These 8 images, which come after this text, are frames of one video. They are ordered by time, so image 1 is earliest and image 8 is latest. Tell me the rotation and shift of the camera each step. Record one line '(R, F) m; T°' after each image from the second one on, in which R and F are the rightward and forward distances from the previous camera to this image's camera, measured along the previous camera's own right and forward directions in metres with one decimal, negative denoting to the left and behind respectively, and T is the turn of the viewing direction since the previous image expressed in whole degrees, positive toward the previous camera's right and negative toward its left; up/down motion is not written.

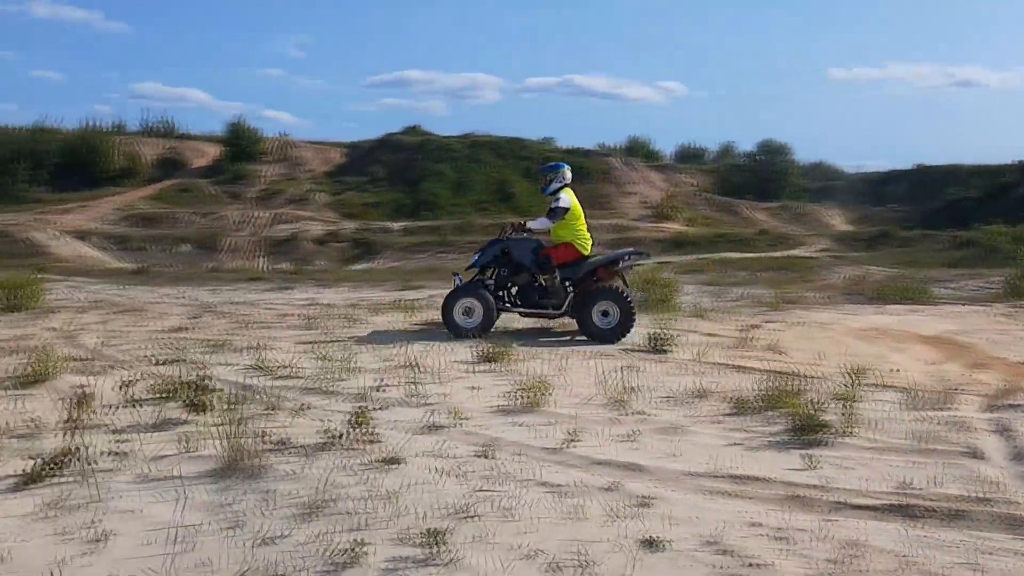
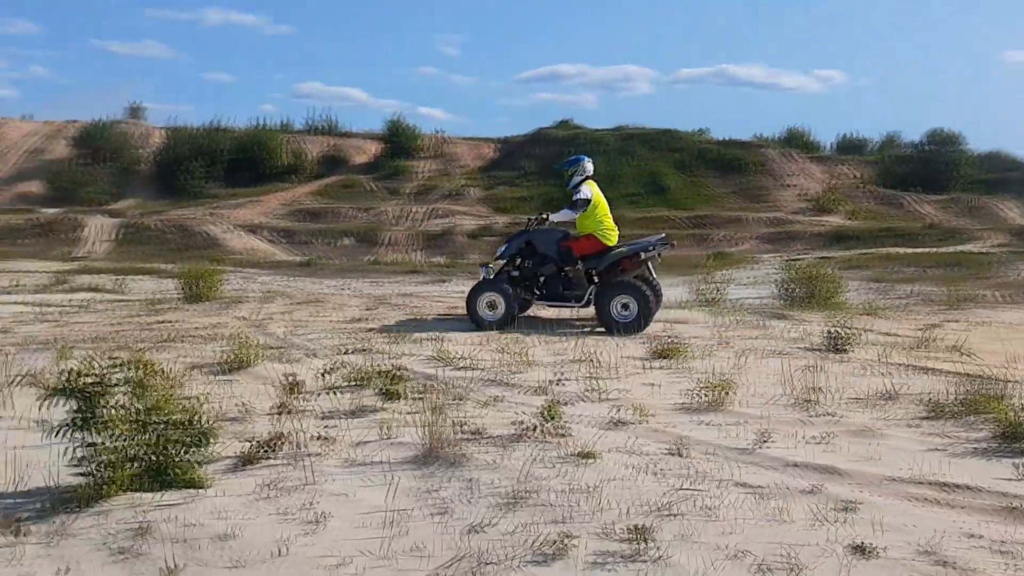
(-0.2, 0.0) m; -9°
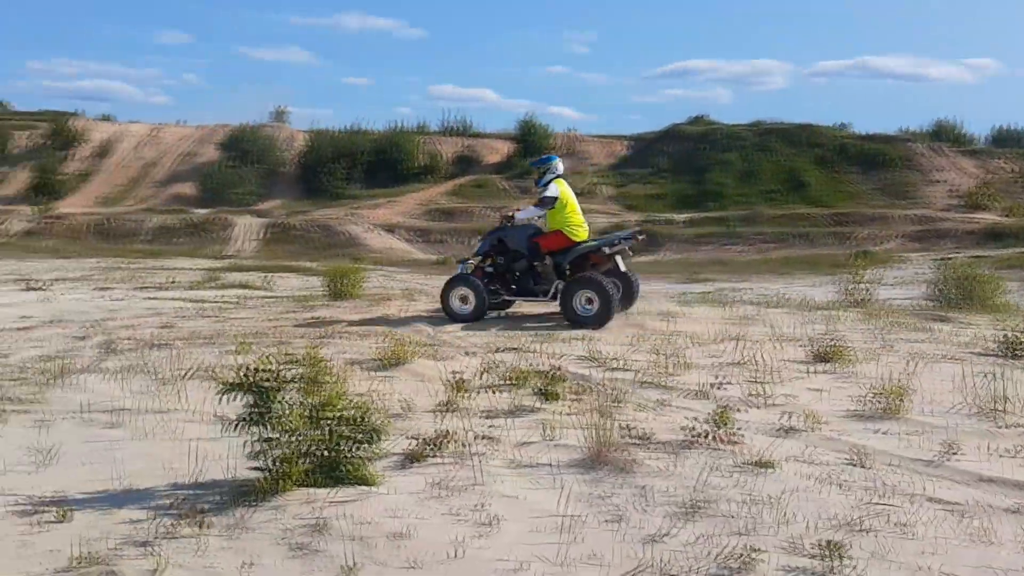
(-0.2, +0.1) m; -8°
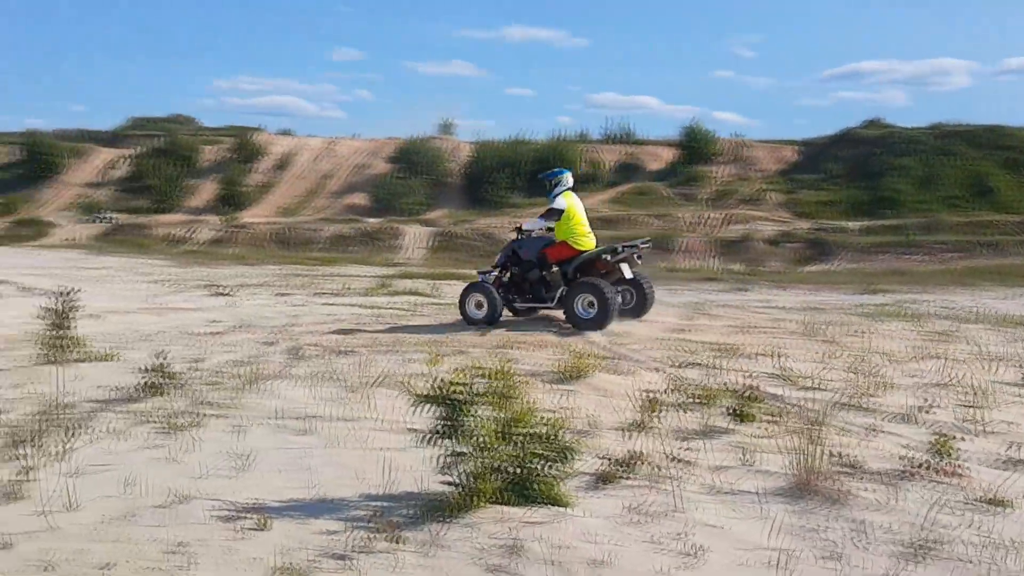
(-0.2, +0.2) m; -9°
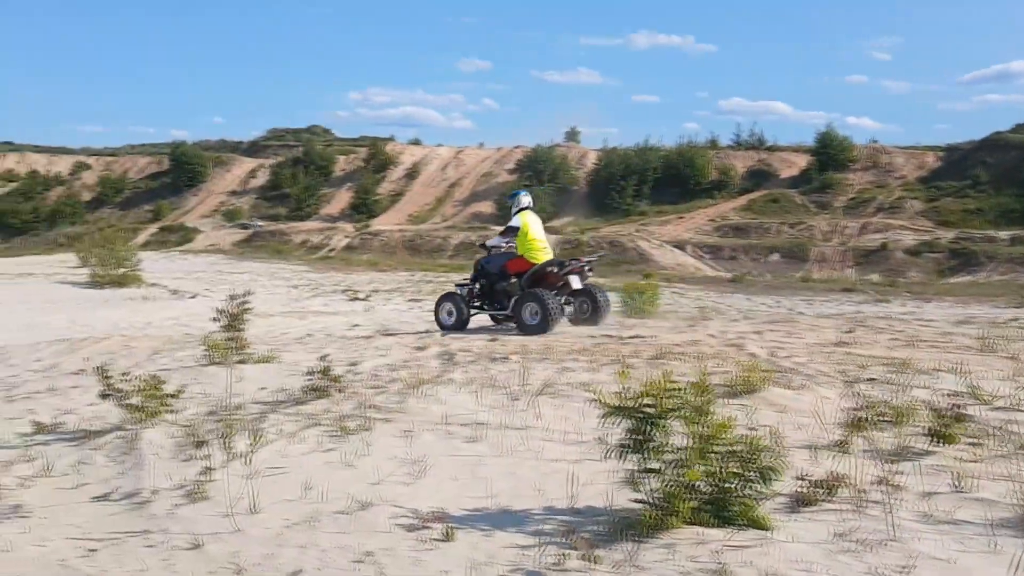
(-0.3, +0.2) m; -7°
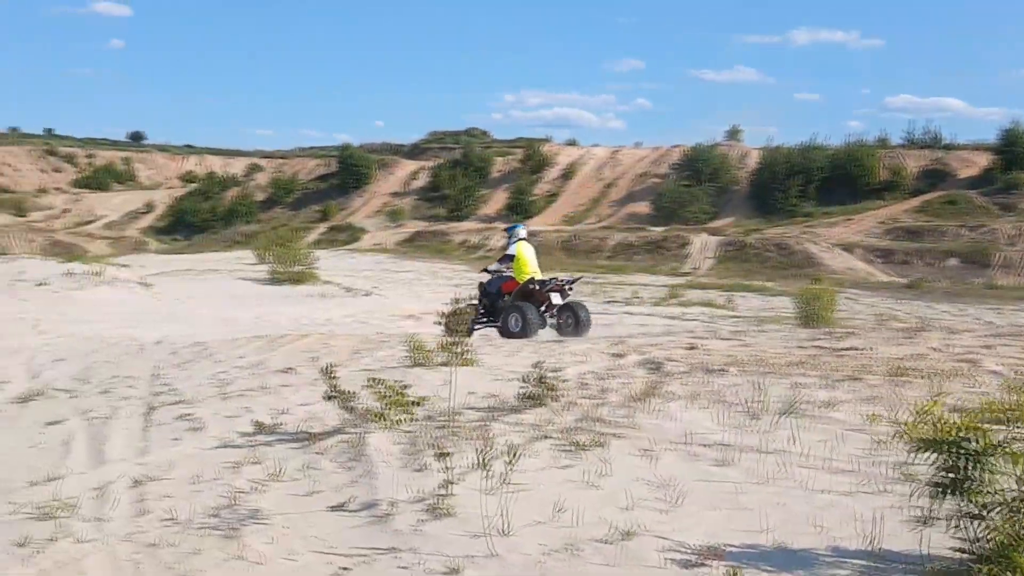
(-0.6, +0.4) m; -9°
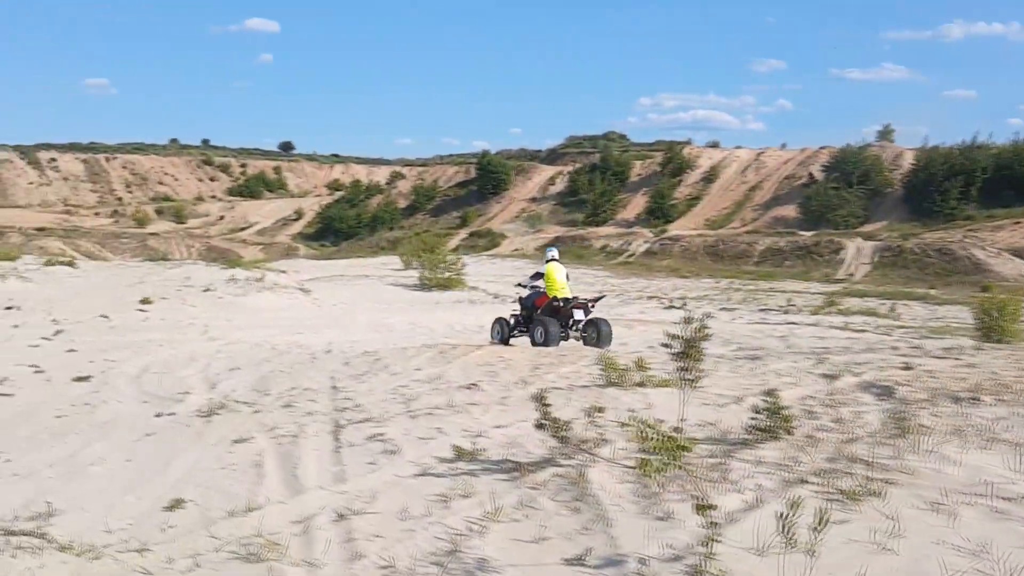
(-0.6, +0.7) m; -8°
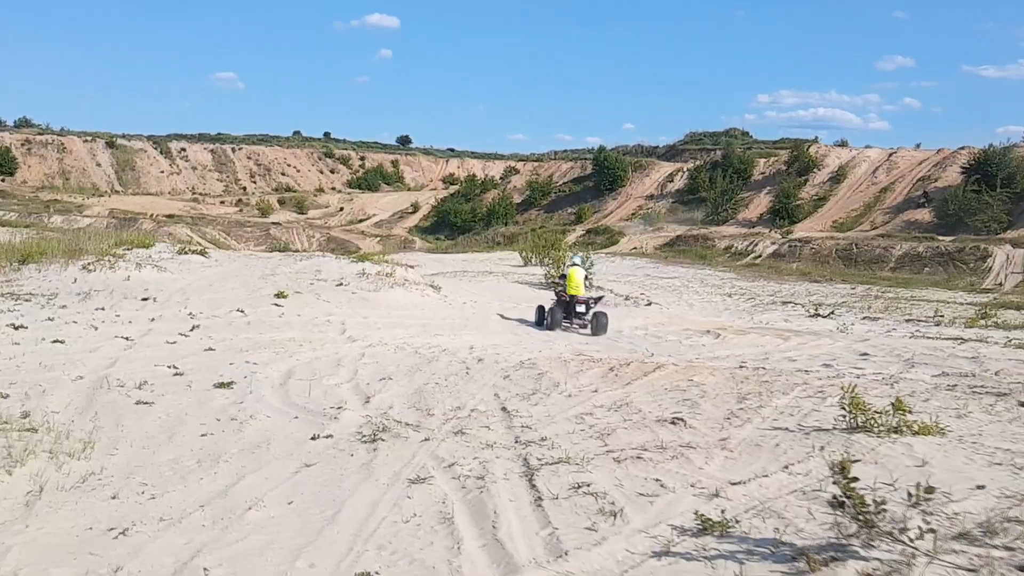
(-0.9, +1.4) m; -6°
